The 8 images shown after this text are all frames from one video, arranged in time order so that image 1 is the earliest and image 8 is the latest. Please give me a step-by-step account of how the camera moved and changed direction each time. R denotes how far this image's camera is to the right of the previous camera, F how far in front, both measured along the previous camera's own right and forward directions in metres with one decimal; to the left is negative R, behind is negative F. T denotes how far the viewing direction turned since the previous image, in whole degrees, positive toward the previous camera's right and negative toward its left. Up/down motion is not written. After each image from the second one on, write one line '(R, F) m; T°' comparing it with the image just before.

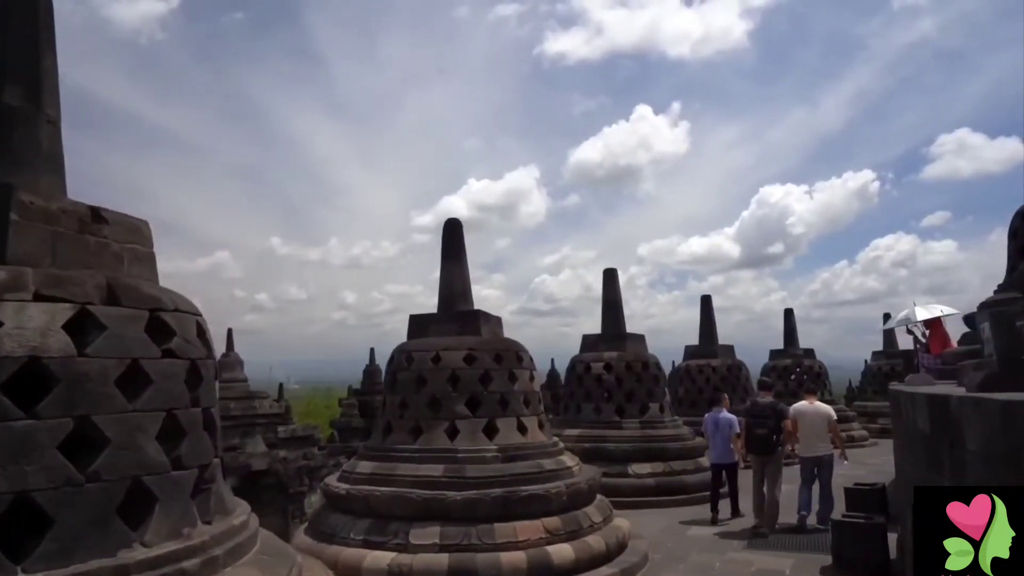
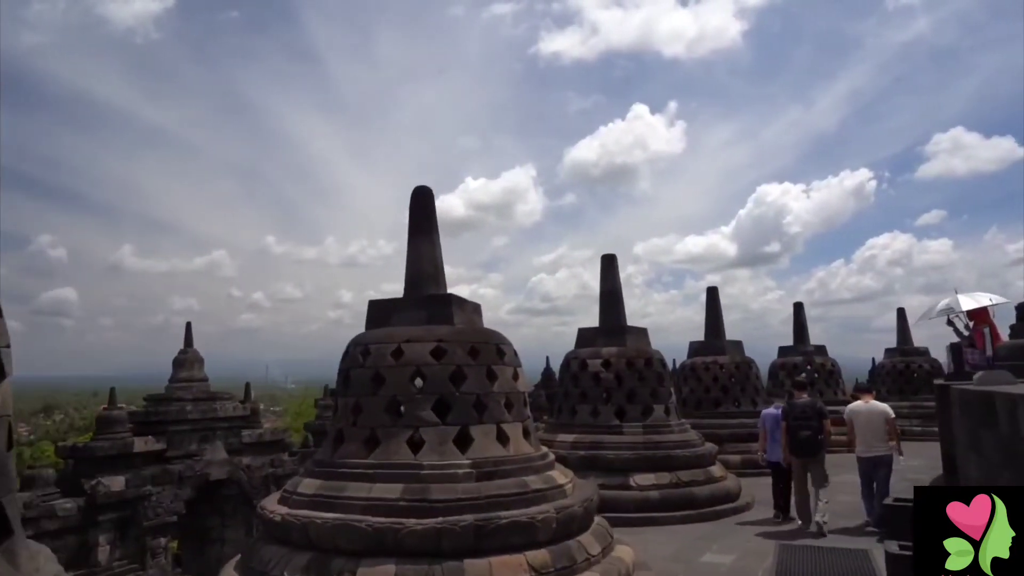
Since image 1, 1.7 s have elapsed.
(-0.5, -2.0) m; 0°
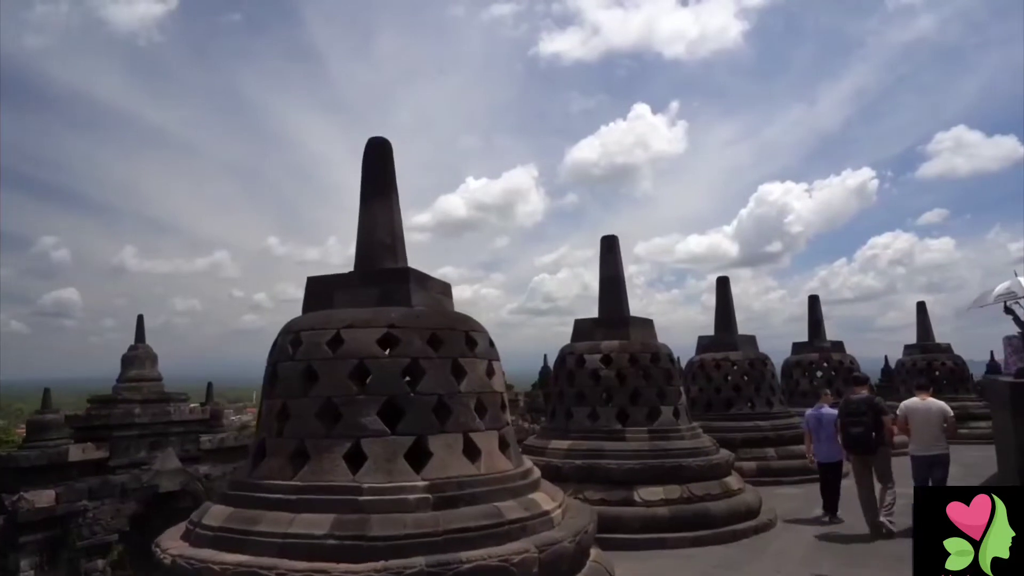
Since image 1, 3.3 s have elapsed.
(+0.1, +1.0) m; 0°
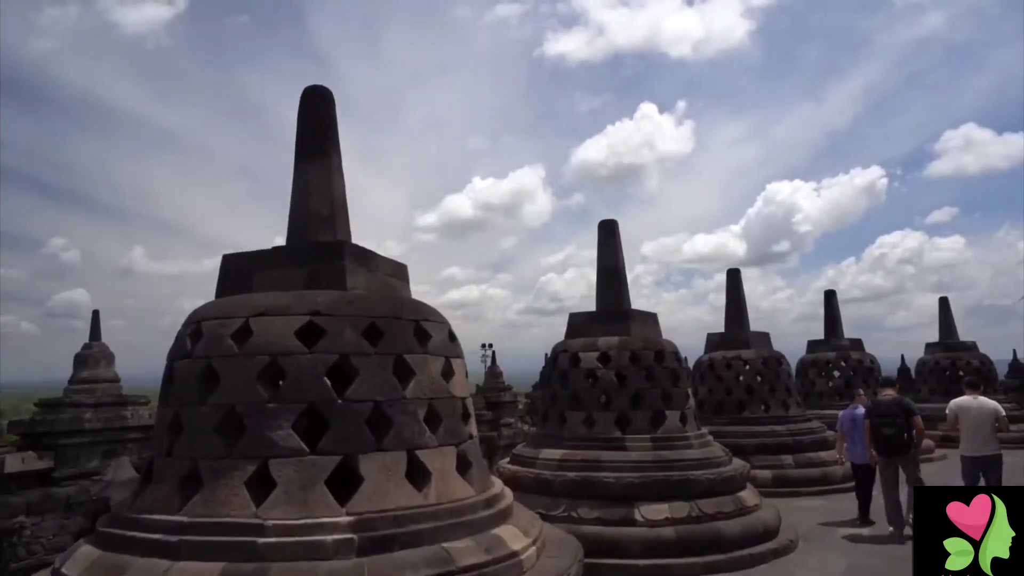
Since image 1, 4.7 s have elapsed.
(+0.2, +0.7) m; -1°
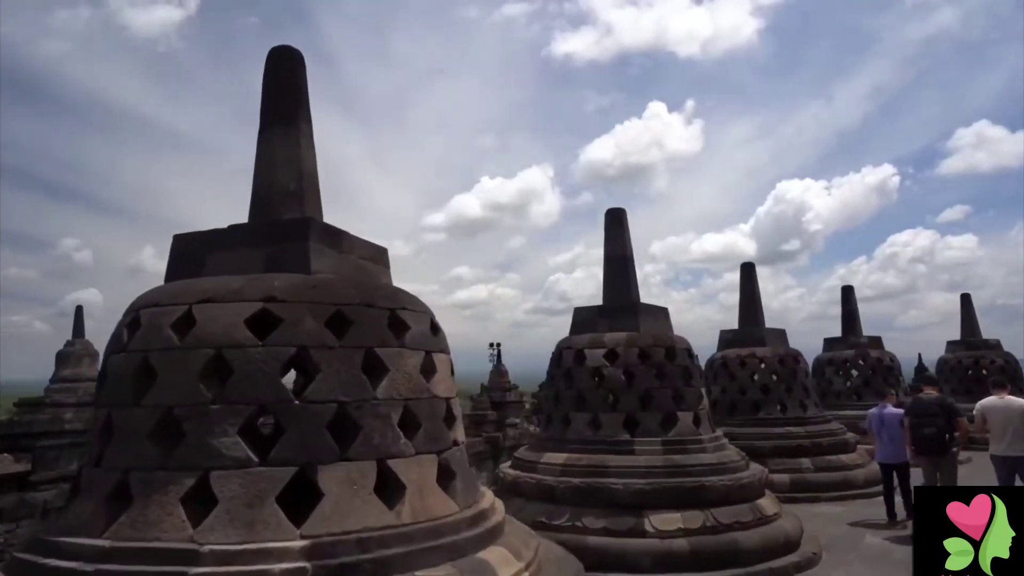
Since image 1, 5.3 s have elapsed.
(+0.1, +0.4) m; -1°
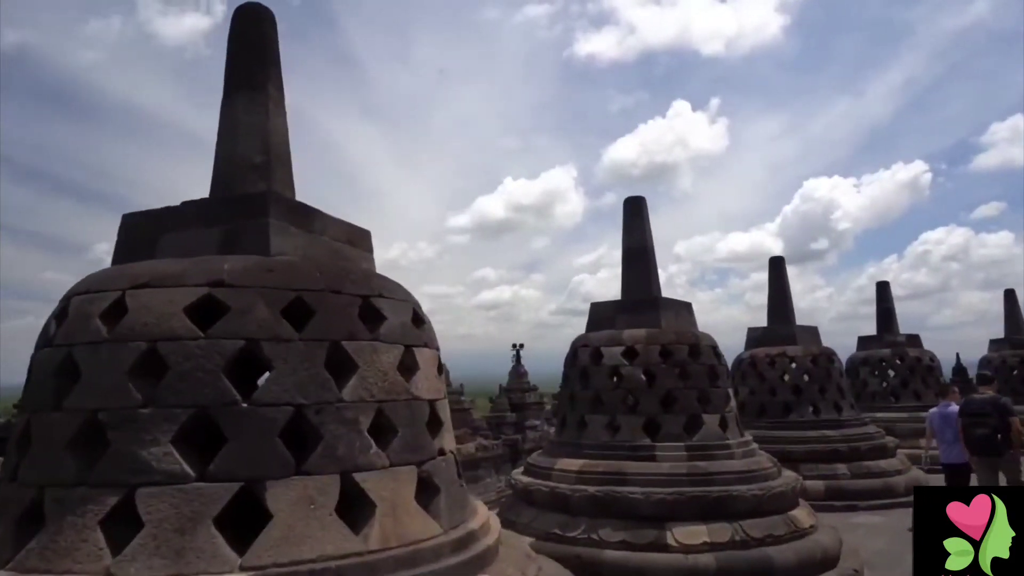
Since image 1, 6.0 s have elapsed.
(+0.1, +0.4) m; -2°
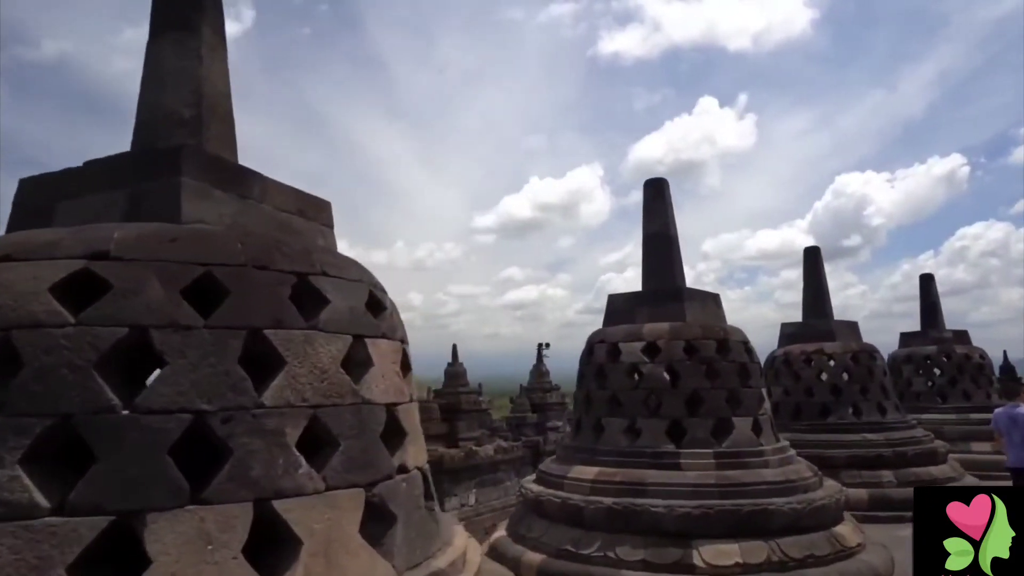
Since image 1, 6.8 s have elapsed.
(+0.1, +0.5) m; -2°
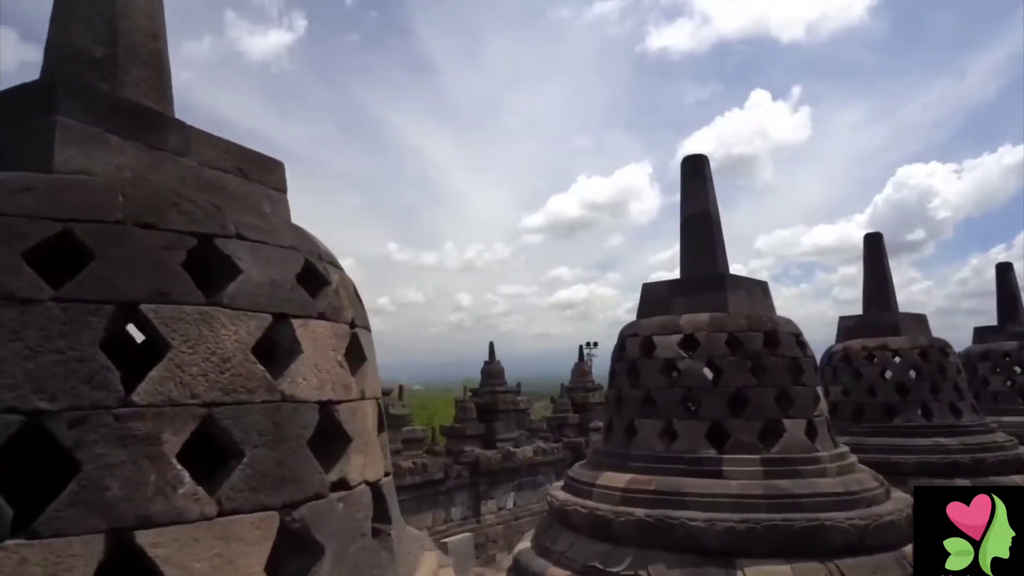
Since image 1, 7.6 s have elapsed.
(+0.2, +0.4) m; -4°
